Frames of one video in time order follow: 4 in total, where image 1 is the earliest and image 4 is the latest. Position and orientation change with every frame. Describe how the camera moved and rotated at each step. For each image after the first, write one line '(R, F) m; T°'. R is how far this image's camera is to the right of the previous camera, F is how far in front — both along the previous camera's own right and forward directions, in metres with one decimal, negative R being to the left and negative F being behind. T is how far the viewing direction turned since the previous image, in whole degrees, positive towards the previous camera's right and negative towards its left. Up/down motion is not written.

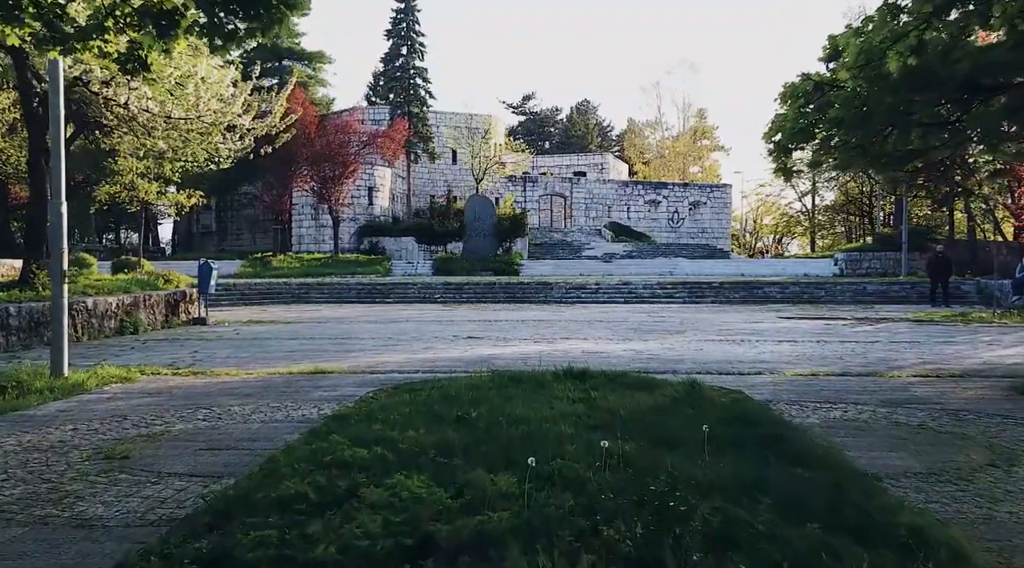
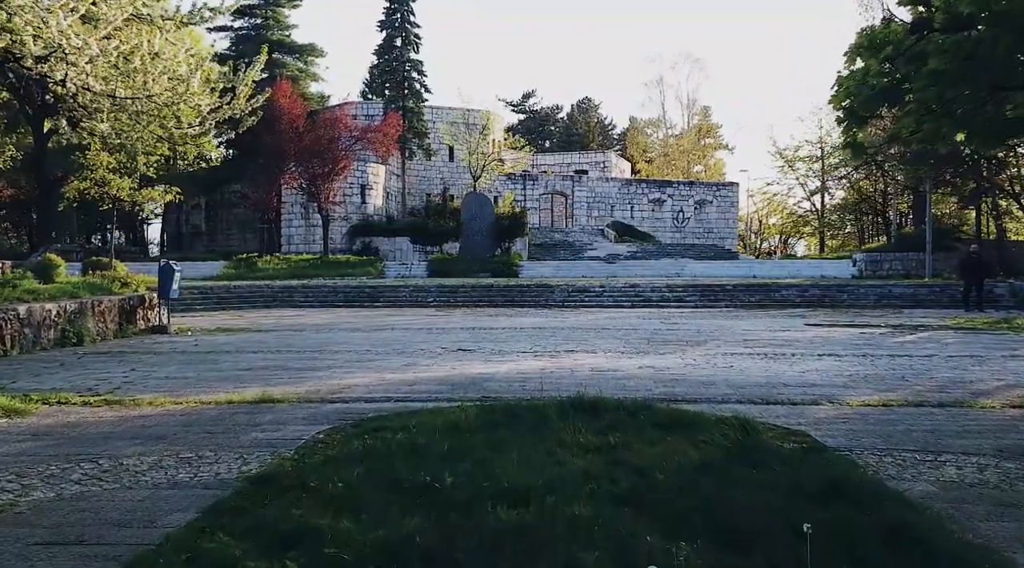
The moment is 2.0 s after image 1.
(0.0, +1.9) m; 0°
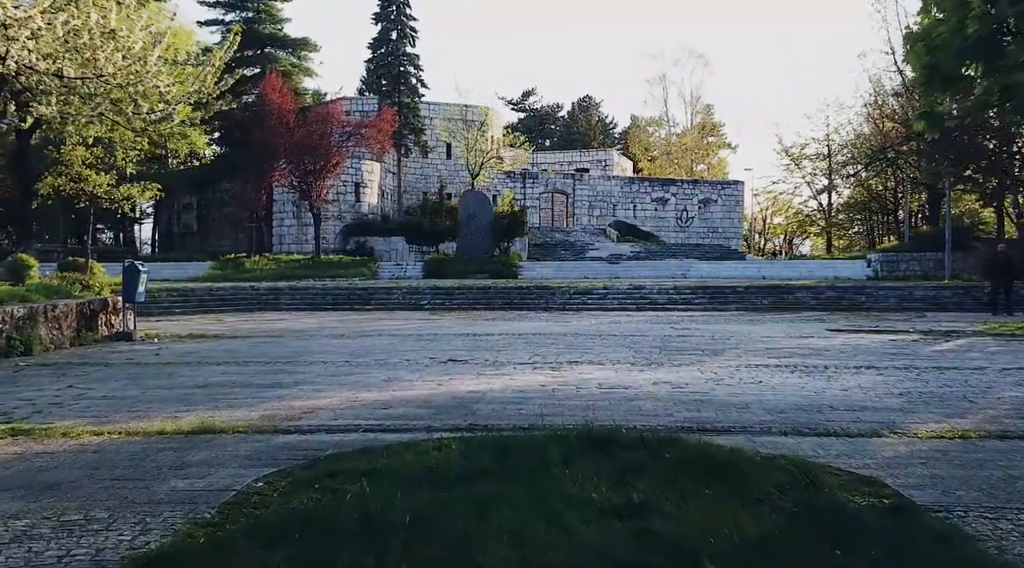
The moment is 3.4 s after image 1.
(0.0, +1.4) m; 0°
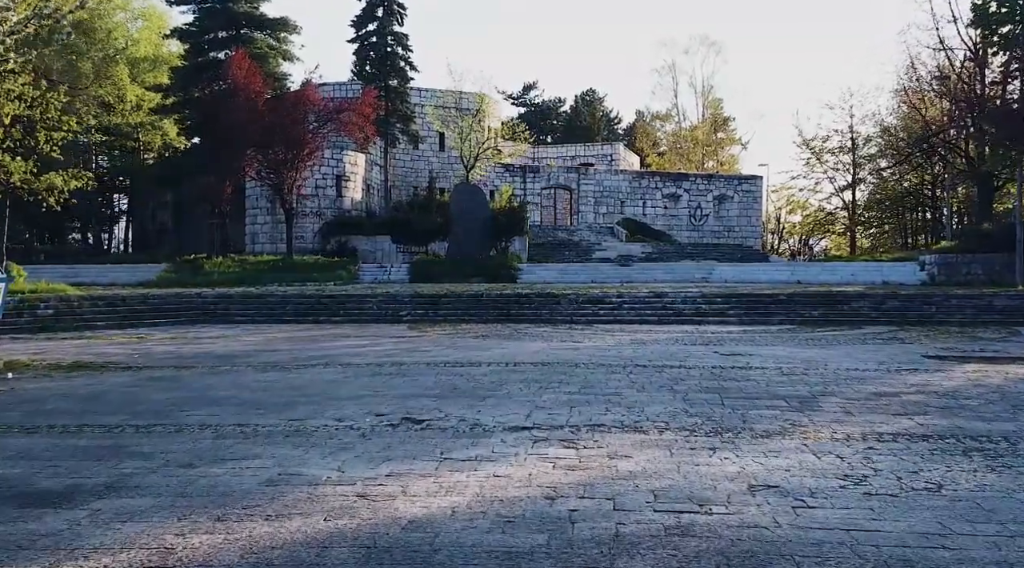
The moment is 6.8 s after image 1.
(+0.1, +4.1) m; 0°
